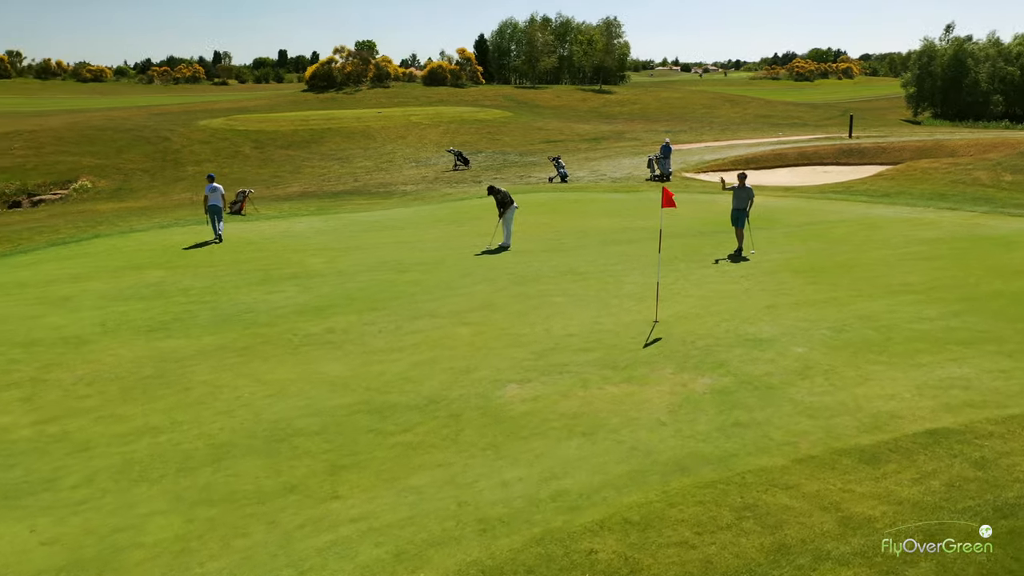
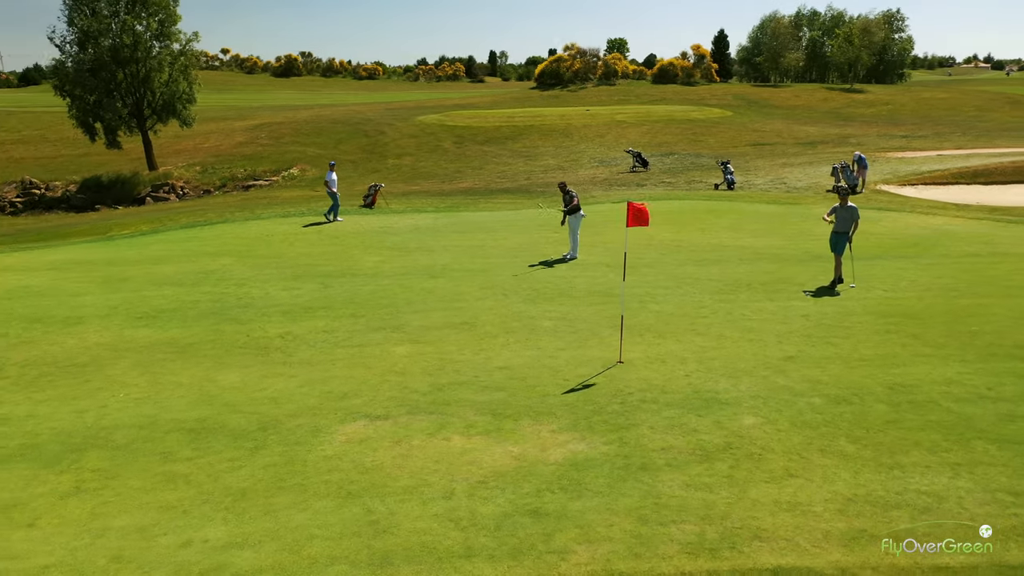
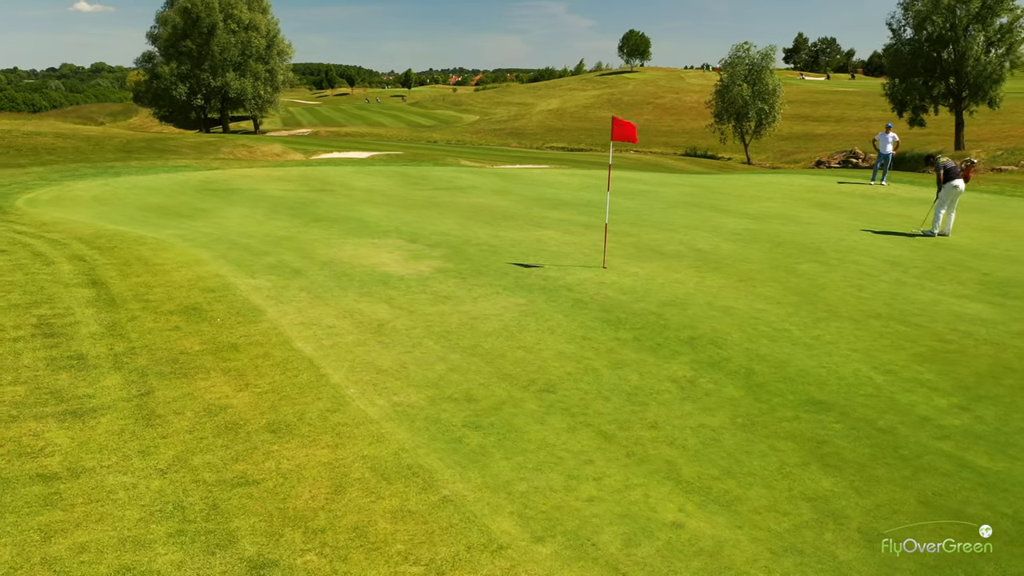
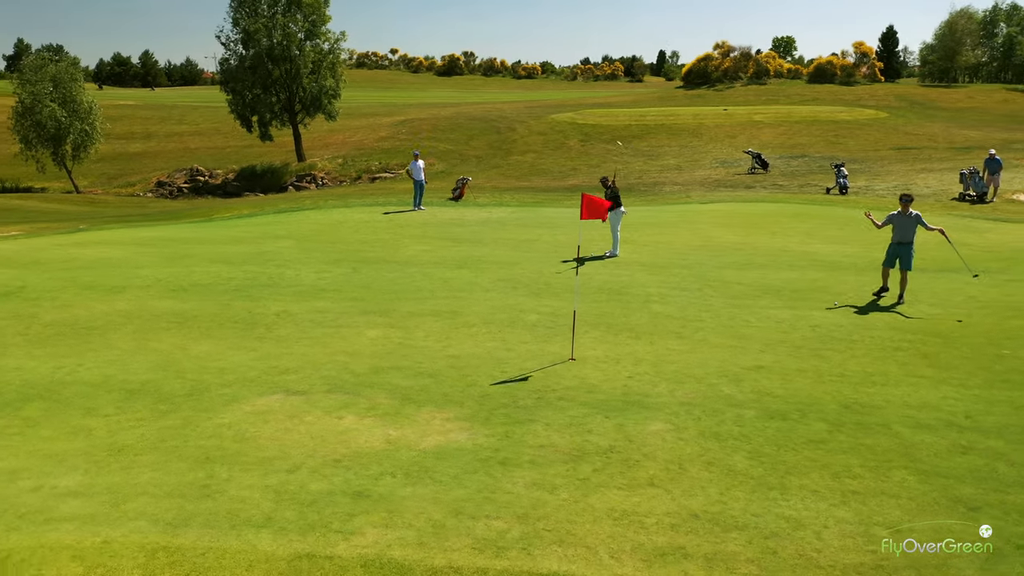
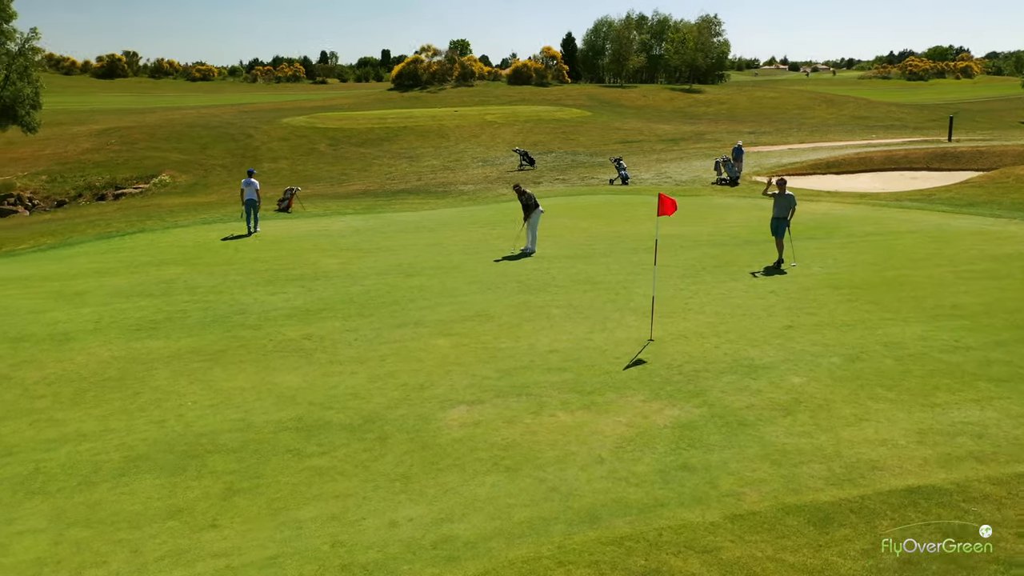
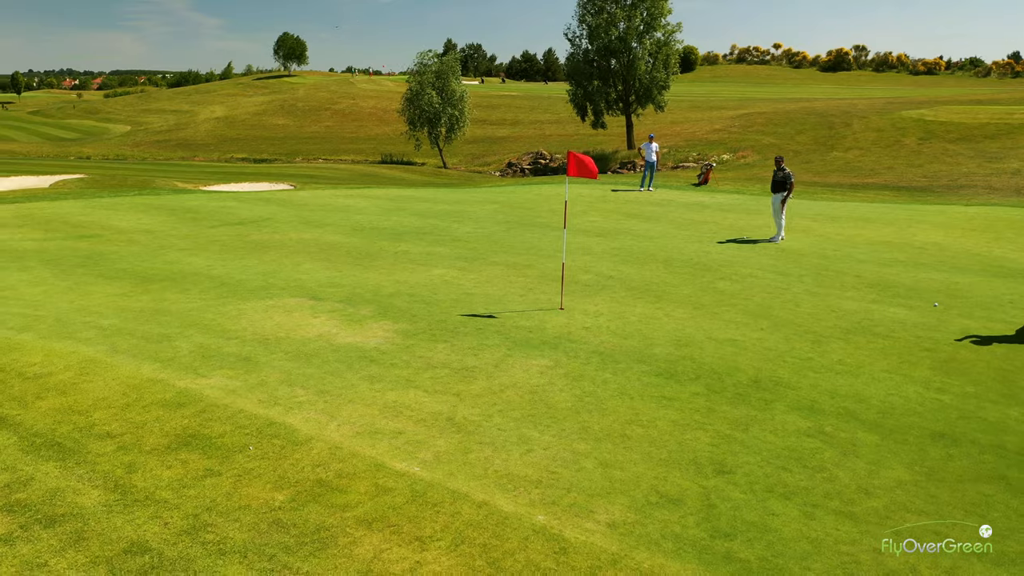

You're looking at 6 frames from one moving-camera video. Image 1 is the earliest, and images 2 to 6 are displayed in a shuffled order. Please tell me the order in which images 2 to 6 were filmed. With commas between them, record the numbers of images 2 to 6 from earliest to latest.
5, 2, 4, 6, 3
